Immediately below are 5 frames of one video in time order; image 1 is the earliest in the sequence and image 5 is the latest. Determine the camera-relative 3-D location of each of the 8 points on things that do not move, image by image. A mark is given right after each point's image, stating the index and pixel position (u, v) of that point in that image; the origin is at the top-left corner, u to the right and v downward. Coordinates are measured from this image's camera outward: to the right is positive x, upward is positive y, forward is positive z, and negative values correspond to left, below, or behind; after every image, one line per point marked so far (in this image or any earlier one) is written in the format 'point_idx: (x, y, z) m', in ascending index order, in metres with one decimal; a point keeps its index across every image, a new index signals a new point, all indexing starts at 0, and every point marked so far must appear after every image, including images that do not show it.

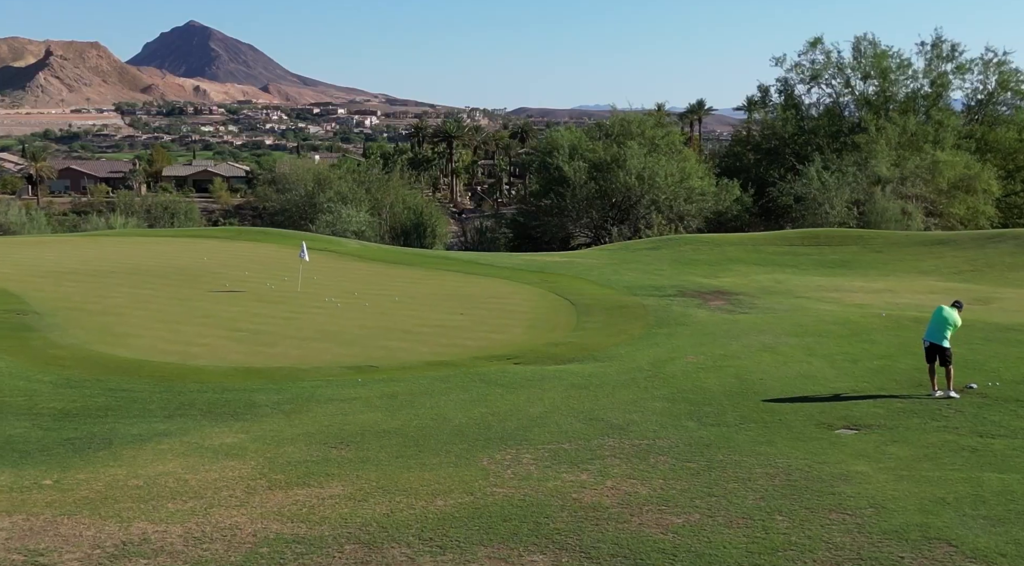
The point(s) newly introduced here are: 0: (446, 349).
0: (-1.1, -1.1, +19.2) m
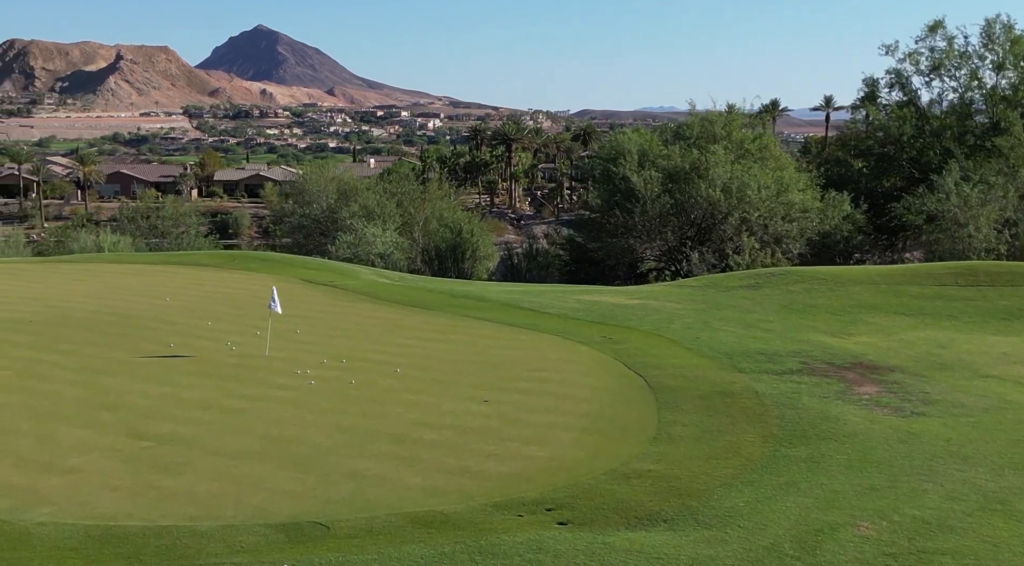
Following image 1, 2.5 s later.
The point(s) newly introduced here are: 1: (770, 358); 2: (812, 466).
0: (-0.6, -2.0, +12.0) m
1: (+3.6, -1.0, +17.0) m
2: (+2.9, -1.7, +11.7) m
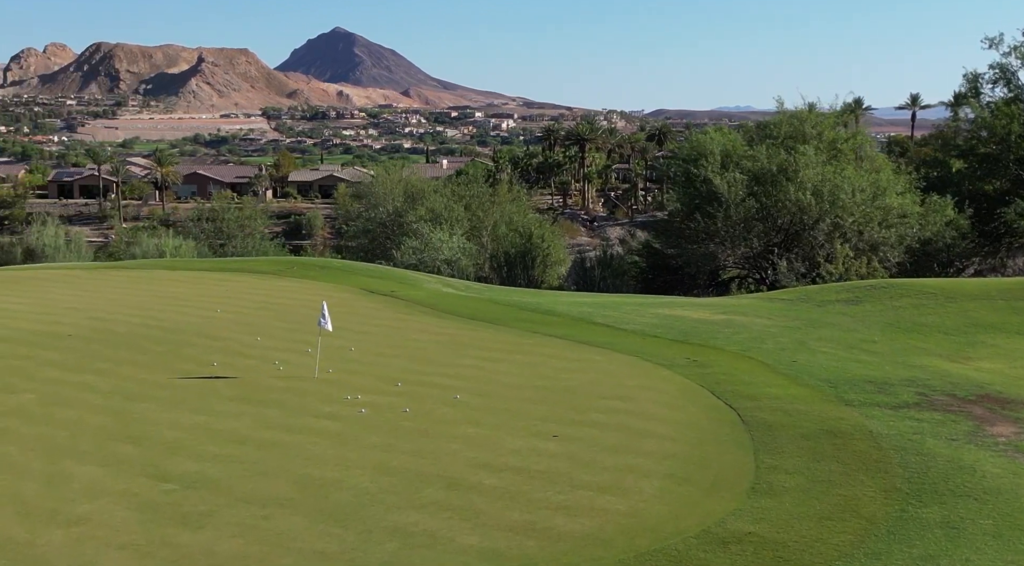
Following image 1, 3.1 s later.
0: (0.0, -2.2, +10.1) m
1: (+4.5, -1.3, +14.9) m
2: (+3.4, -2.0, +9.7) m
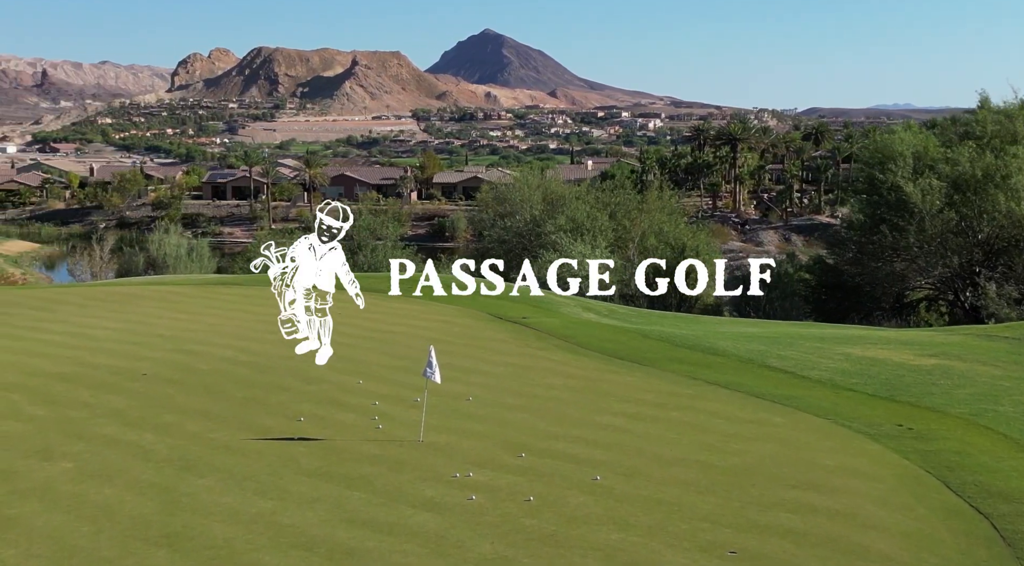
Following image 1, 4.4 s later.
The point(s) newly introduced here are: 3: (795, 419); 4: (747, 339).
0: (+0.9, -2.6, +6.4) m
1: (+5.9, -1.8, +10.7) m
2: (+4.2, -2.5, +5.5) m
3: (+3.2, -1.6, +13.9) m
4: (+3.7, -0.9, +19.7) m
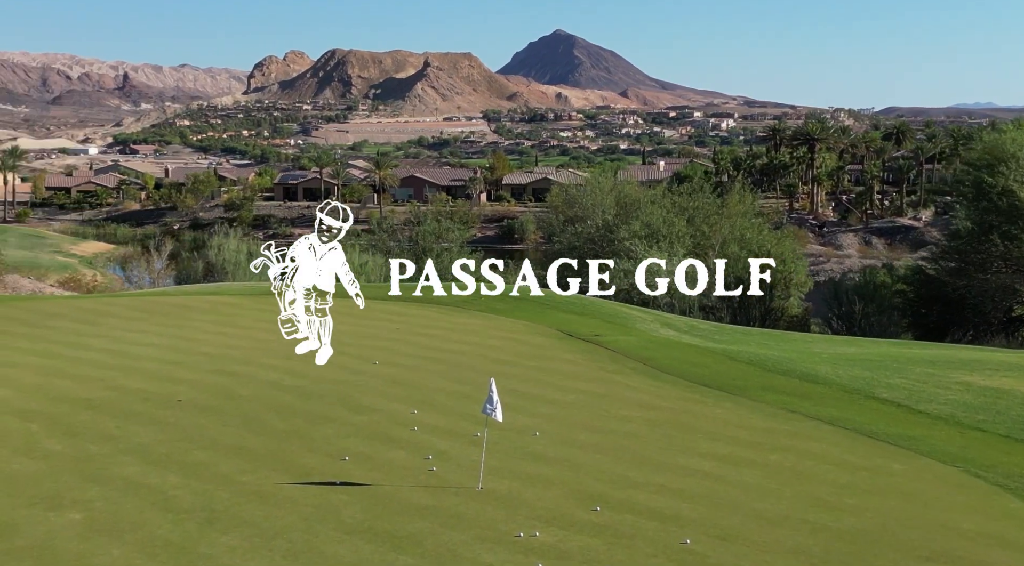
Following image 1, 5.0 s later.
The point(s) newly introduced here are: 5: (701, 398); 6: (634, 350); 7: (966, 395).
0: (+1.1, -2.9, +4.5) m
1: (+6.4, -2.0, +8.5) m
2: (+4.5, -2.7, +3.5) m
3: (+3.9, -1.8, +11.9) m
4: (+4.8, -1.1, +17.6) m
5: (+2.3, -1.4, +15.6) m
6: (+1.9, -1.0, +18.9) m
7: (+5.5, -1.4, +15.0) m
